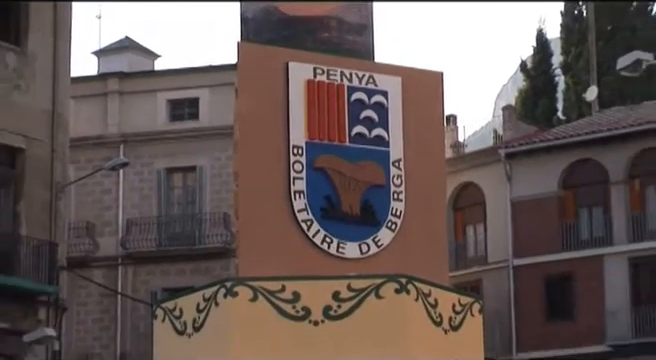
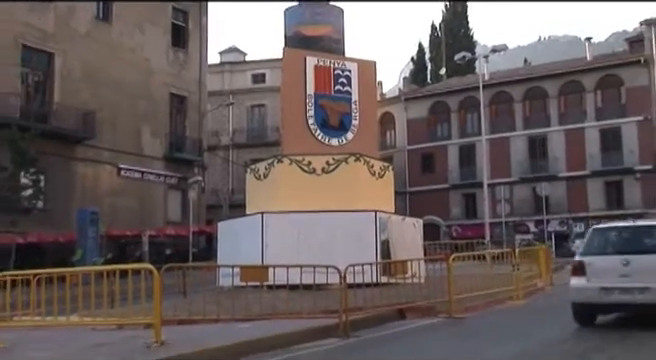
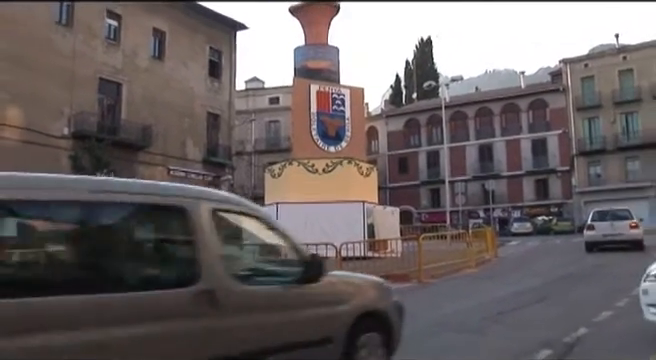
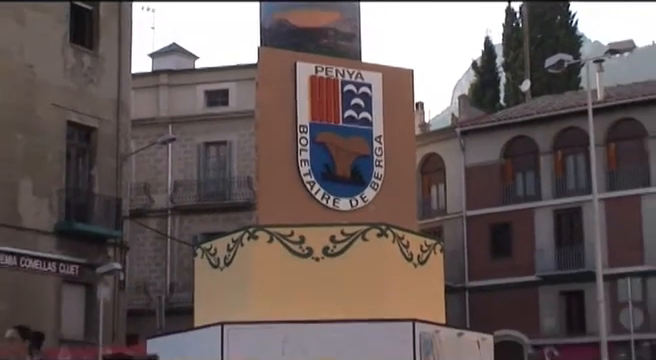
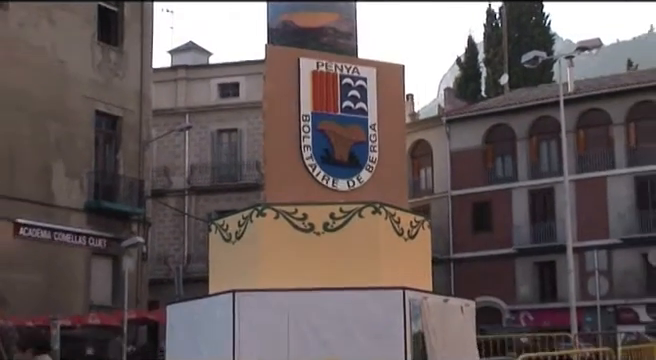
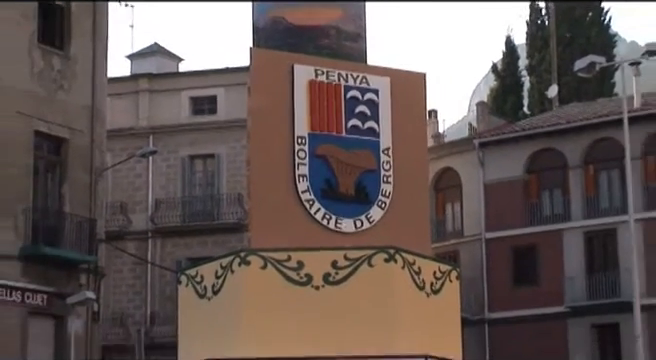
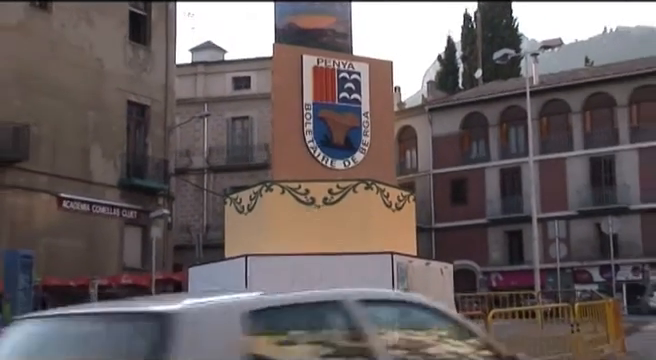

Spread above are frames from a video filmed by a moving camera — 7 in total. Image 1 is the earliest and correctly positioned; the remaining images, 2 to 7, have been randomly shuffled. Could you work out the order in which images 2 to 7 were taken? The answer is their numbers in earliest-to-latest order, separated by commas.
6, 4, 5, 7, 2, 3
